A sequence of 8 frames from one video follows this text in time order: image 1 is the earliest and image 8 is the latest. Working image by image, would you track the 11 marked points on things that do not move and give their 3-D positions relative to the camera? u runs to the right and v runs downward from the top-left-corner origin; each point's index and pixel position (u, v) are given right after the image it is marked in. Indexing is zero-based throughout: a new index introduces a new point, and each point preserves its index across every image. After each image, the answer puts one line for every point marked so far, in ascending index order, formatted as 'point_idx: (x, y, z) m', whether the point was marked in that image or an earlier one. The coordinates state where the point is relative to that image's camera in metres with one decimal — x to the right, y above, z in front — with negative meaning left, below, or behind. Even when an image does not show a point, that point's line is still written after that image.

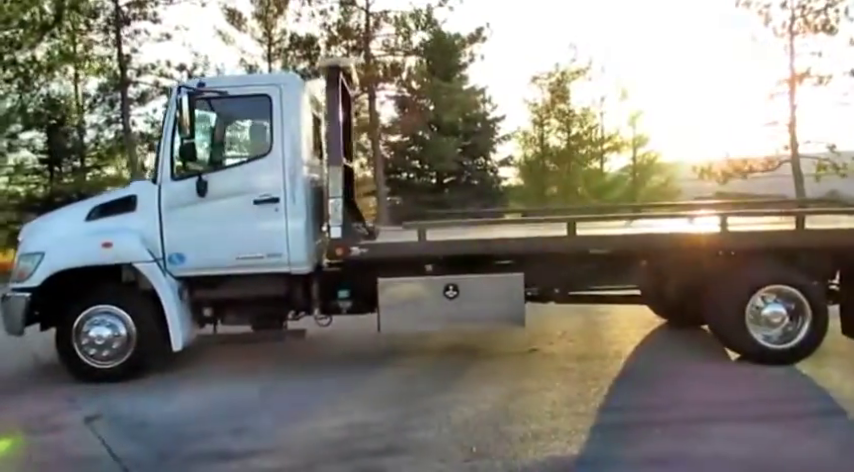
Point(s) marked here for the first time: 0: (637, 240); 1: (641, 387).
0: (+1.6, 0.0, +5.6) m
1: (+1.5, -1.0, +5.0) m
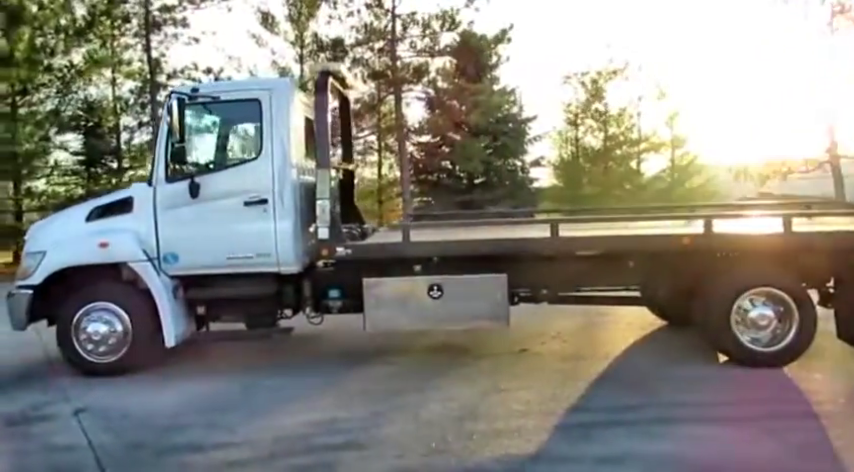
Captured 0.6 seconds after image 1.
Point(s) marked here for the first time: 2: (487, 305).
0: (+1.5, 0.0, +5.6) m
1: (+1.3, -1.1, +5.0) m
2: (+0.5, -0.6, +5.8) m
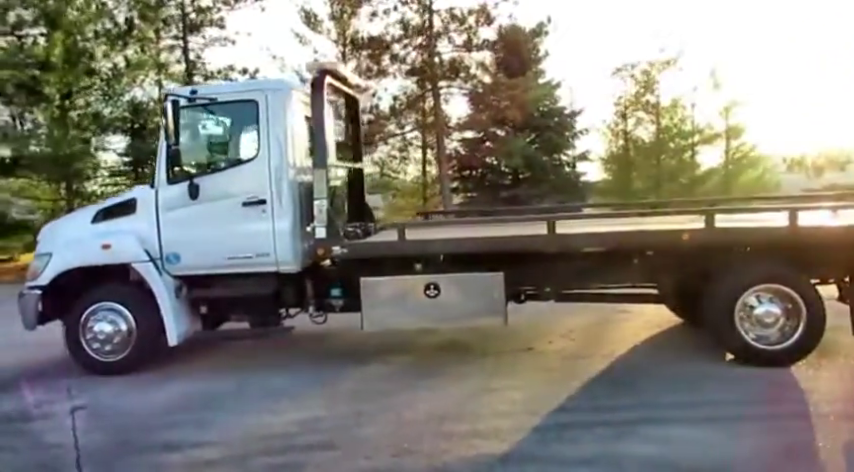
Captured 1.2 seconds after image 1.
0: (+1.5, 0.0, +5.4) m
1: (+1.3, -1.0, +4.8) m
2: (+0.4, -0.5, +5.7) m
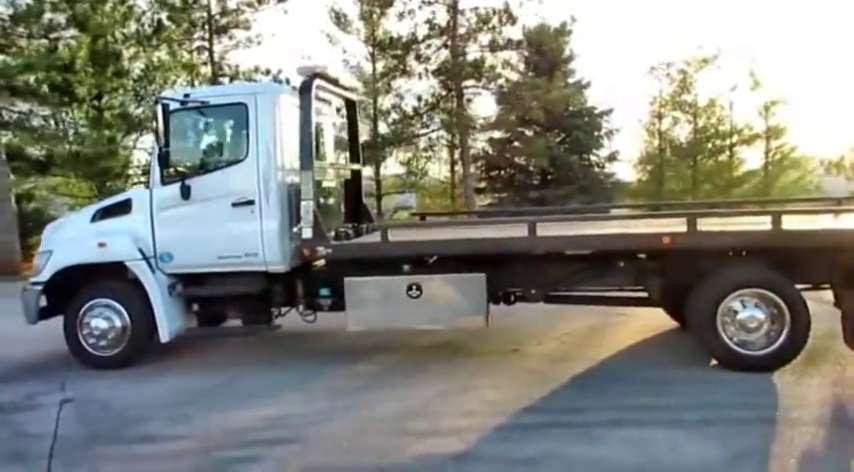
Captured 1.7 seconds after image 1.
0: (+1.4, 0.0, +5.5) m
1: (+1.1, -1.0, +4.9) m
2: (+0.3, -0.6, +5.8) m
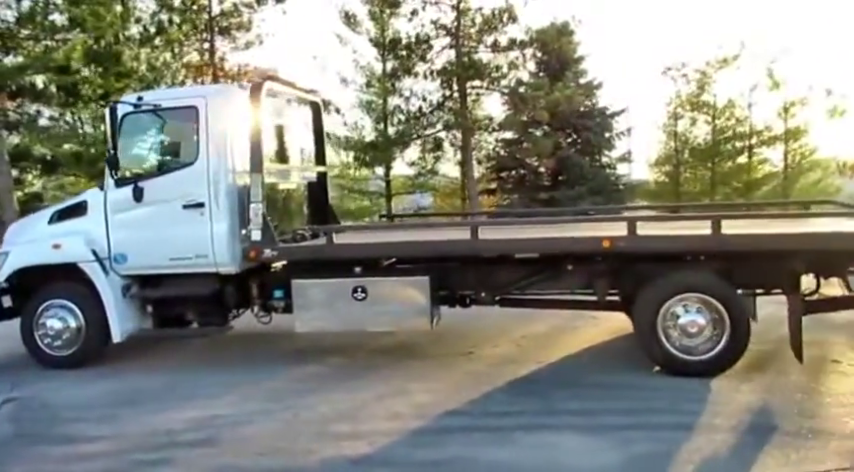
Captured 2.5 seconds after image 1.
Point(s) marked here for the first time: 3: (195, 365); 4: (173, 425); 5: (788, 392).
0: (+0.9, -0.1, +5.5) m
1: (+0.7, -1.1, +4.9) m
2: (-0.1, -0.6, +5.8) m
3: (-2.0, -1.1, +6.0) m
4: (-1.5, -1.1, +4.2) m
5: (+2.4, -1.0, +4.6) m
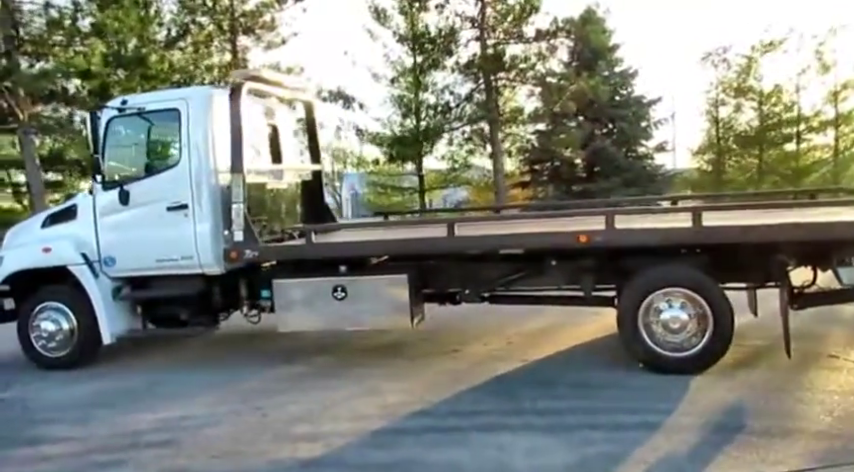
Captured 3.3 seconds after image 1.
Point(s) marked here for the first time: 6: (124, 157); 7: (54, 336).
0: (+0.8, 0.0, +5.3) m
1: (+0.5, -1.0, +4.8) m
2: (-0.3, -0.6, +5.7) m
3: (-2.1, -1.1, +6.1) m
4: (-1.8, -1.2, +4.3) m
5: (+2.2, -1.0, +4.4) m
6: (-2.6, +0.7, +5.9) m
7: (-3.3, -0.9, +6.2) m
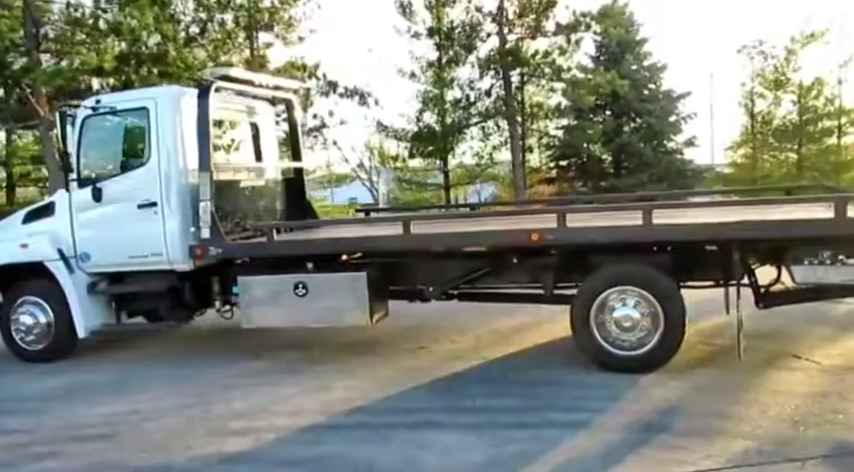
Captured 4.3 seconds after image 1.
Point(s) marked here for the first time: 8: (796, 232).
0: (+0.4, 0.0, +5.3) m
1: (+0.1, -1.0, +4.8) m
2: (-0.6, -0.5, +5.8) m
3: (-2.4, -1.1, +6.2) m
4: (-2.1, -1.1, +4.4) m
5: (+1.8, -1.0, +4.4) m
6: (-2.9, +0.7, +6.1) m
7: (-3.6, -0.9, +6.4) m
8: (+2.3, 0.0, +4.4) m
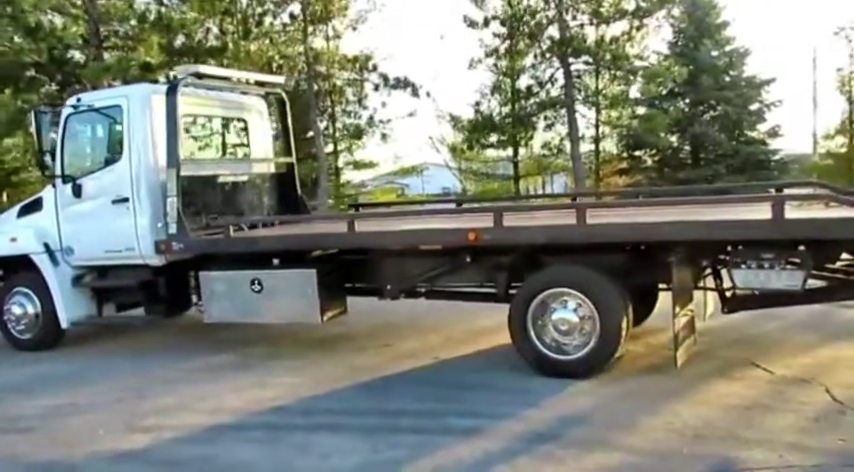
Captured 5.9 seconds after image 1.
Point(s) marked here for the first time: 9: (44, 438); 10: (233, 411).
0: (0.0, 0.0, +5.3) m
1: (-0.3, -1.0, +4.8) m
2: (-0.9, -0.5, +5.8) m
3: (-2.7, -1.1, +6.4) m
4: (-2.6, -1.1, +4.6) m
5: (+1.3, -1.0, +4.1) m
6: (-3.2, +0.8, +6.3) m
7: (-3.9, -0.8, +6.7) m
8: (+1.8, 0.0, +4.1) m
9: (-2.2, -1.1, +3.9) m
10: (-1.2, -1.1, +4.3) m
